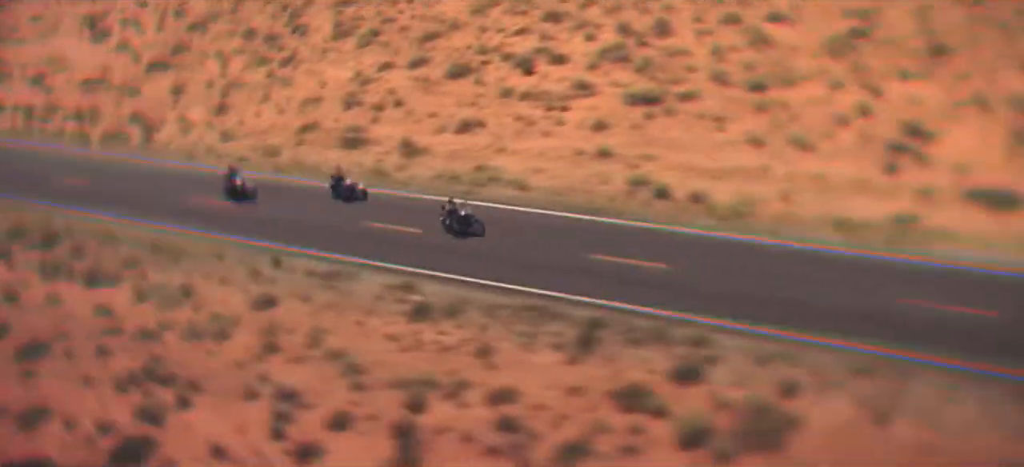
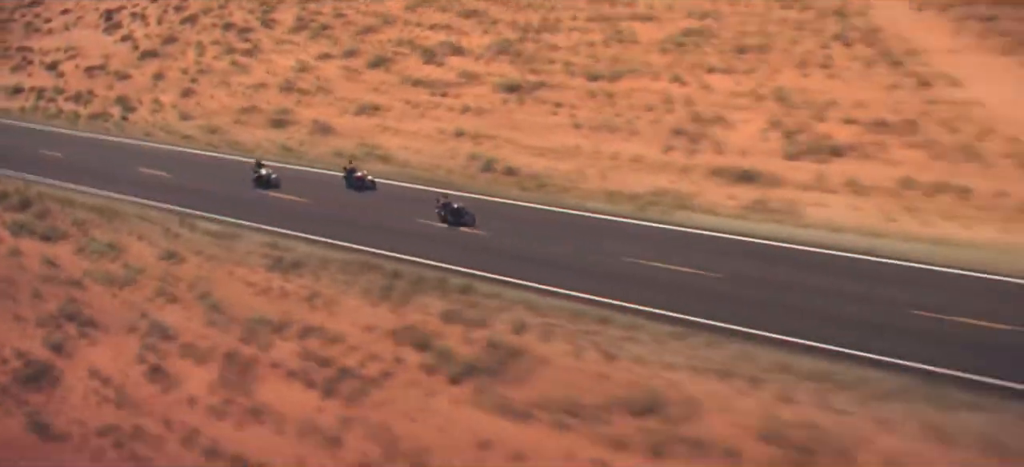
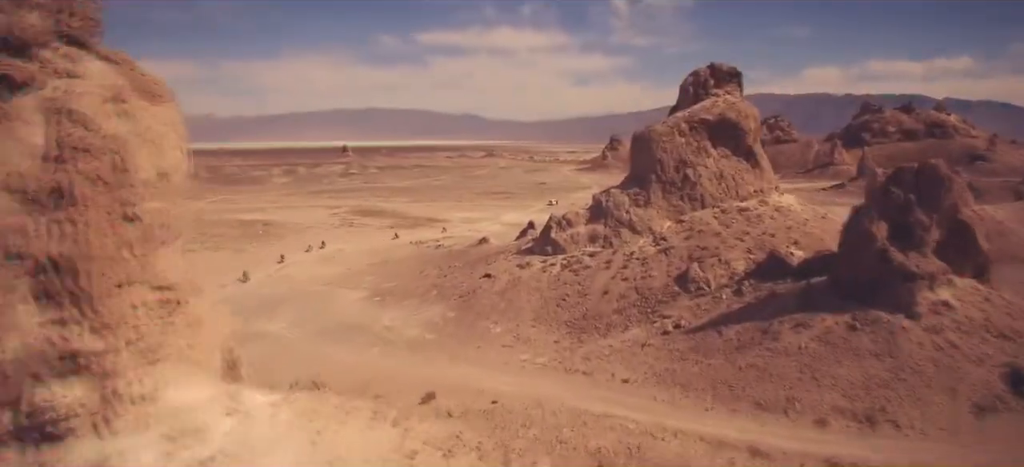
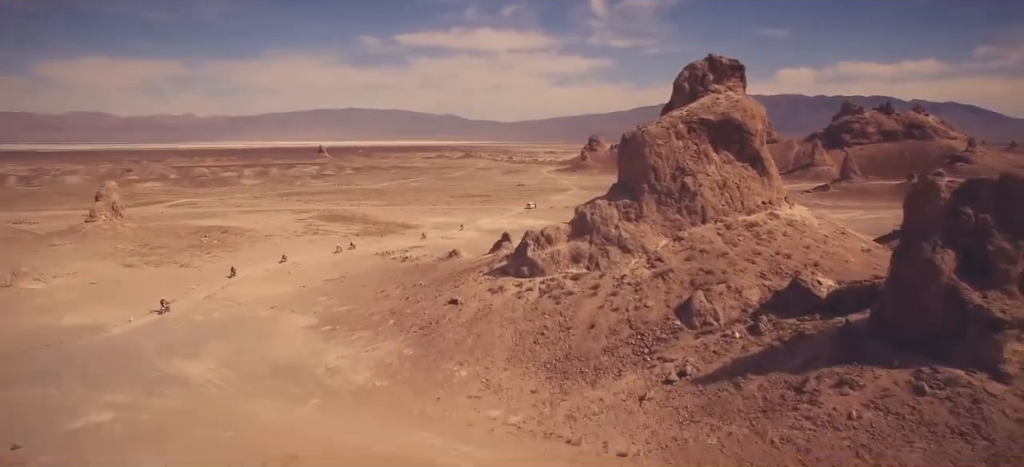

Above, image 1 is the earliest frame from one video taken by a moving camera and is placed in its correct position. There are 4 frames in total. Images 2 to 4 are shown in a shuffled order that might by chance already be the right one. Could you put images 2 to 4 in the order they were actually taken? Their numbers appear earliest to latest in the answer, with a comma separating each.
2, 3, 4
